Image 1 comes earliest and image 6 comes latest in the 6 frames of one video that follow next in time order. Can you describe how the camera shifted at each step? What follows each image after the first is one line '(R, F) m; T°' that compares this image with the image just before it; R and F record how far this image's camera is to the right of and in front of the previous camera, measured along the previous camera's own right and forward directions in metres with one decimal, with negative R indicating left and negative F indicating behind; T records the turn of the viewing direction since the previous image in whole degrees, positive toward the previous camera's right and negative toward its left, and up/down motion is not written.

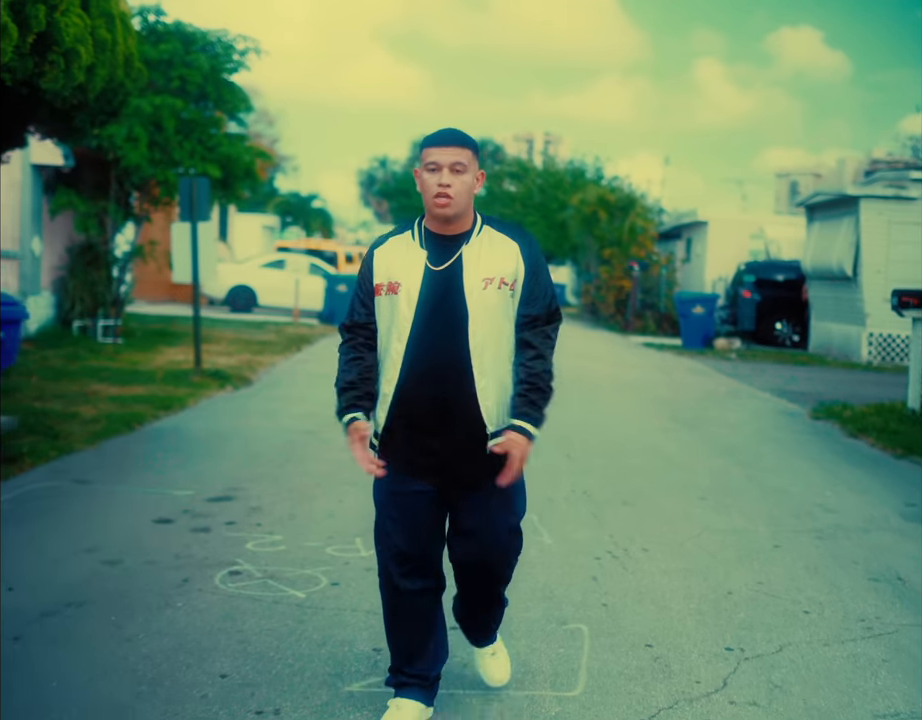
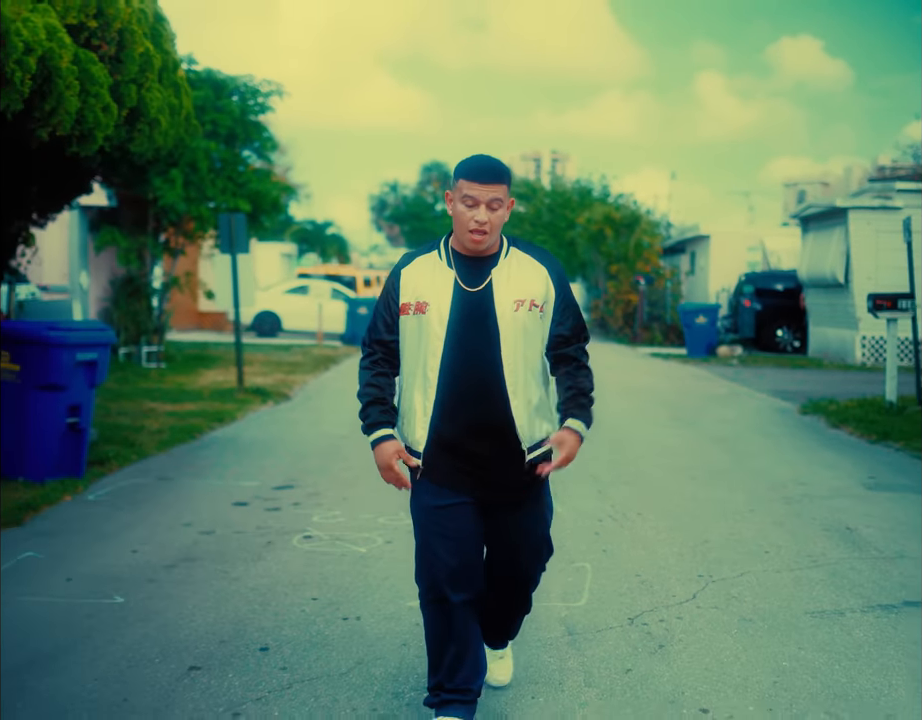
(0.0, -1.4) m; -1°
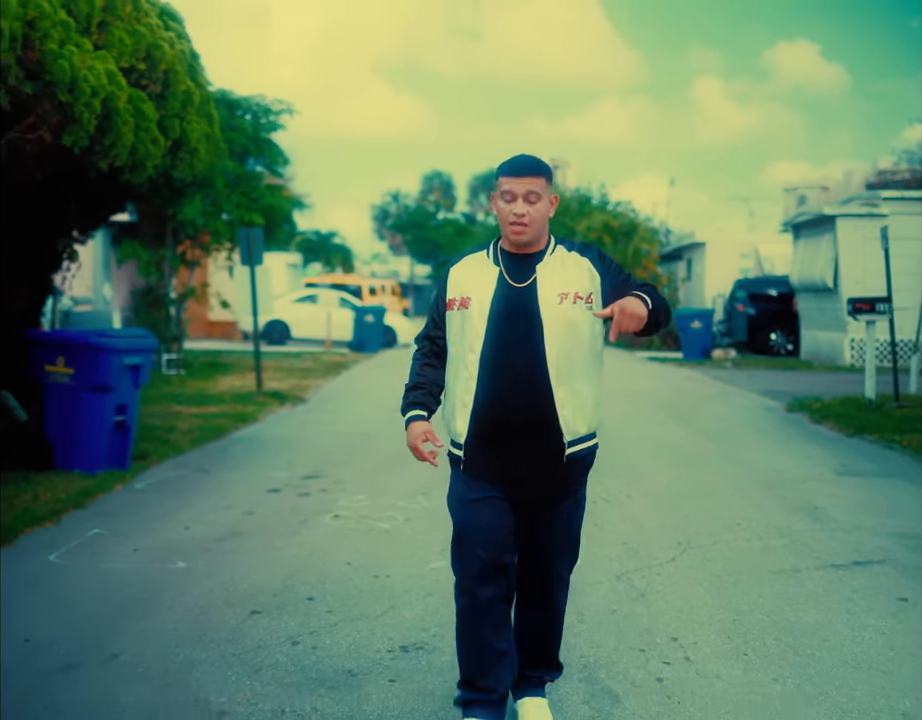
(0.0, -1.0) m; 0°
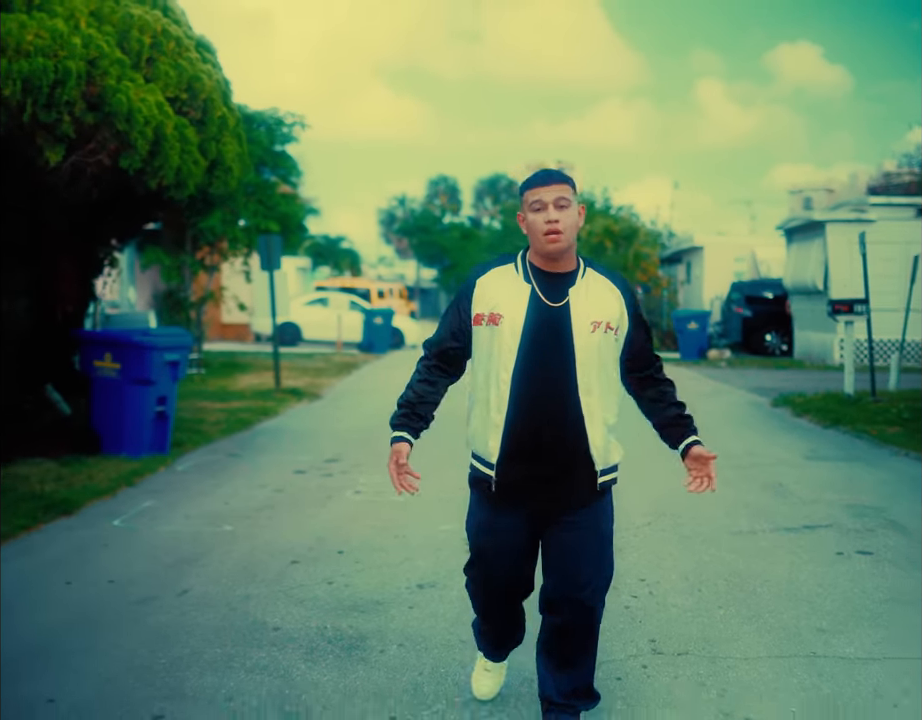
(0.0, -1.1) m; 0°
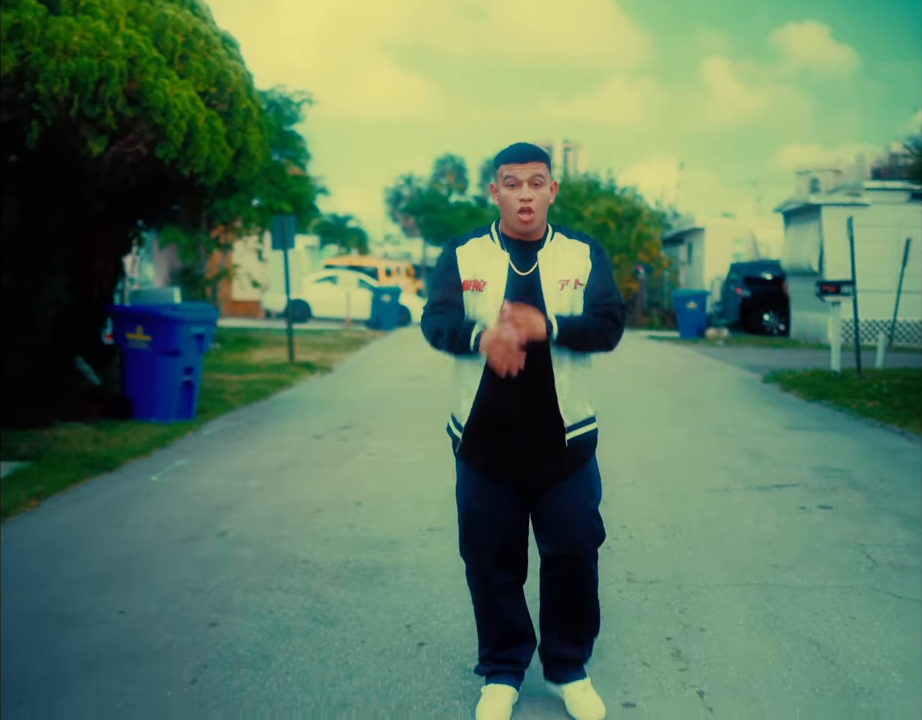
(0.0, -0.9) m; 0°
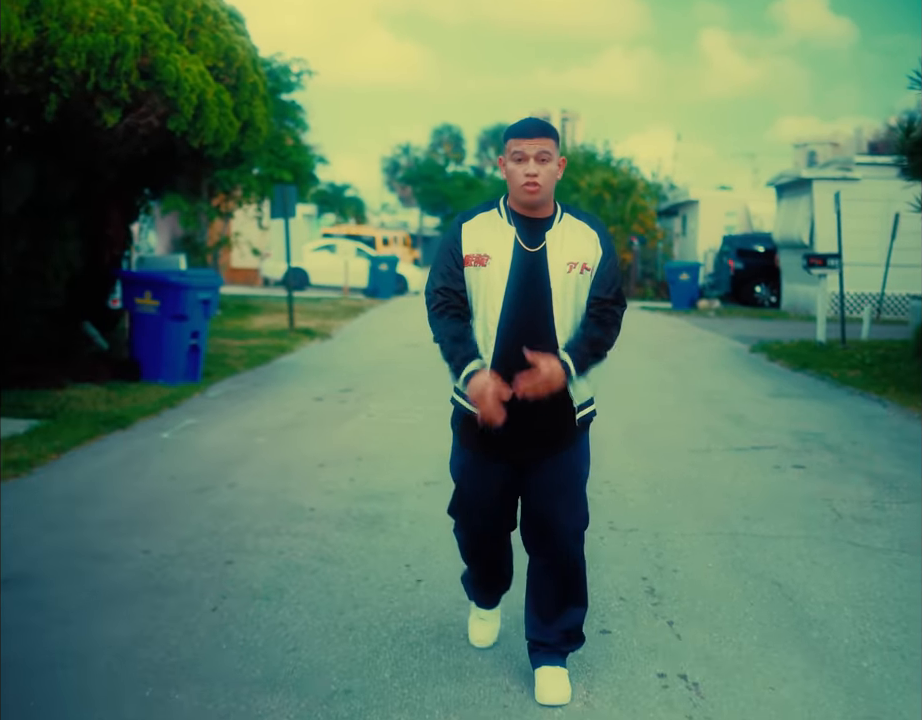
(0.0, -0.5) m; 0°
